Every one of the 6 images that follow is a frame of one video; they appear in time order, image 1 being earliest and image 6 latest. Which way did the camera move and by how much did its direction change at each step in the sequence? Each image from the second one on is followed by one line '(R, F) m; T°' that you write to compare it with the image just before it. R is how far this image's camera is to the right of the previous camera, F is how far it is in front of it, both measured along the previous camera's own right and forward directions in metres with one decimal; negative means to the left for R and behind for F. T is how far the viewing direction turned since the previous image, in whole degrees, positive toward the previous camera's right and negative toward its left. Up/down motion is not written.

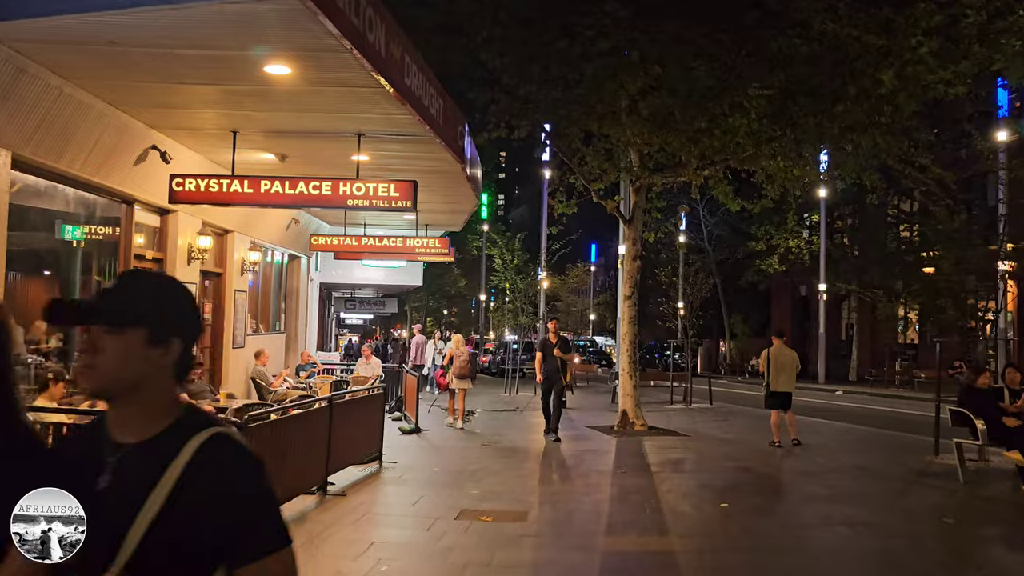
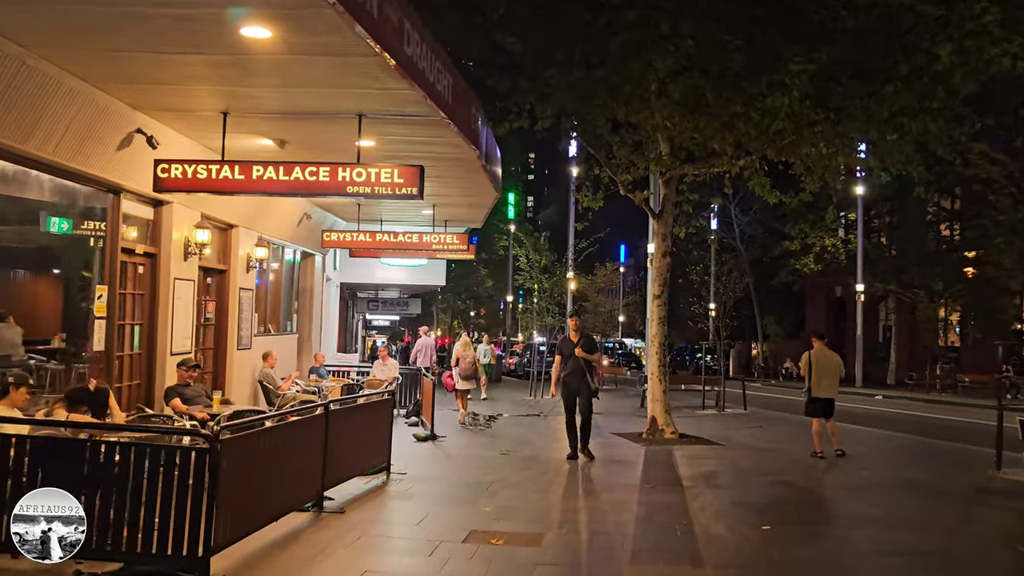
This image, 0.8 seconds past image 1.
(+0.1, +0.9) m; -2°
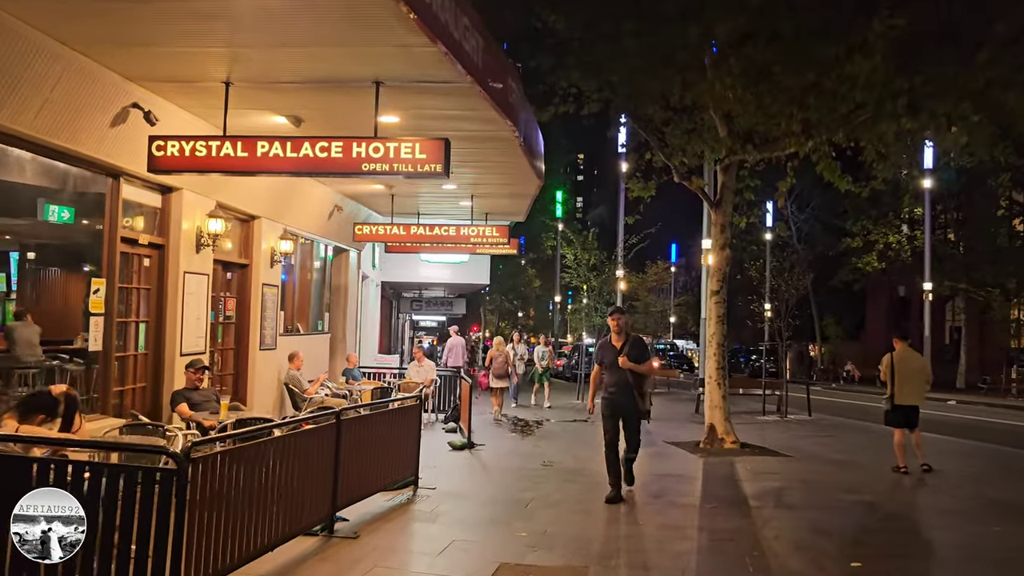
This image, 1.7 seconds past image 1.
(+0.1, +1.1) m; -3°
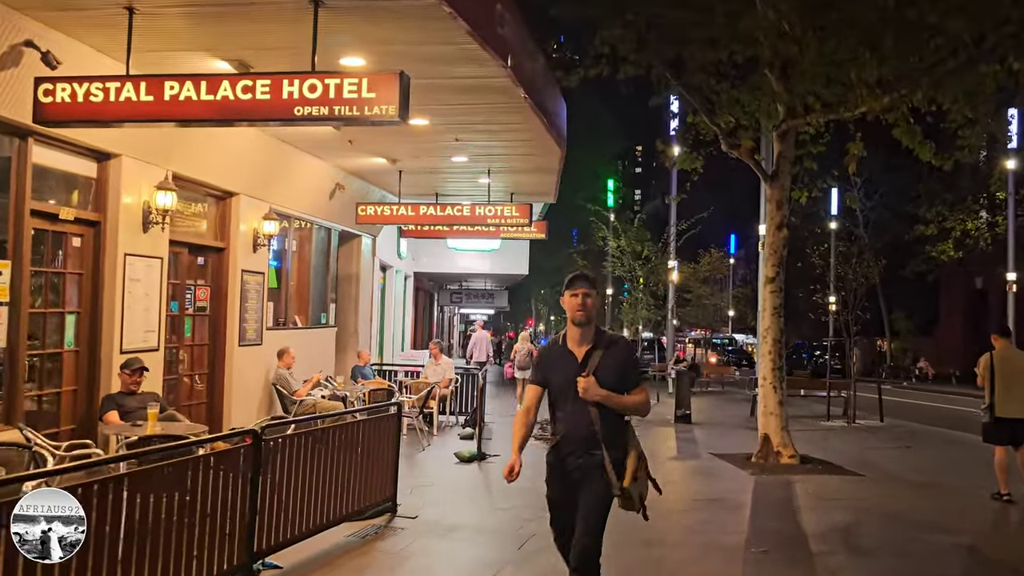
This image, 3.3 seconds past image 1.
(+0.5, +1.7) m; -4°
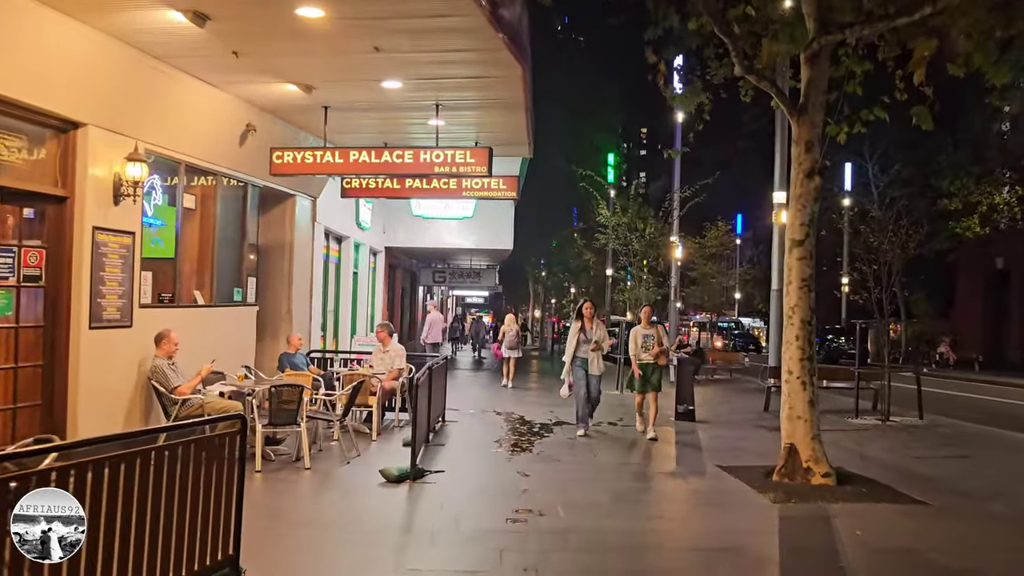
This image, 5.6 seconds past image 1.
(+0.6, +2.6) m; 0°
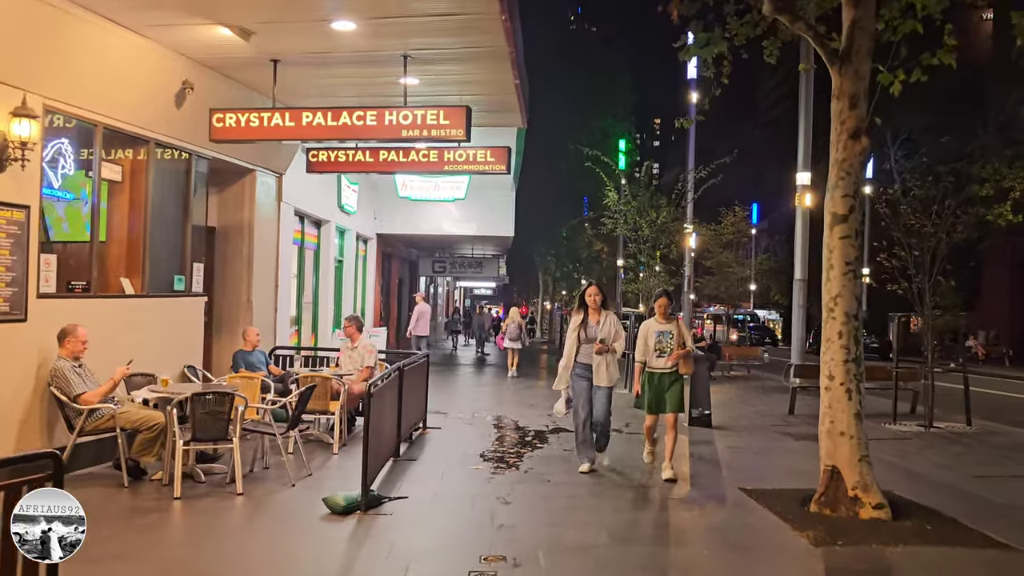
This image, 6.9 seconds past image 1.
(+0.3, +1.6) m; -1°
